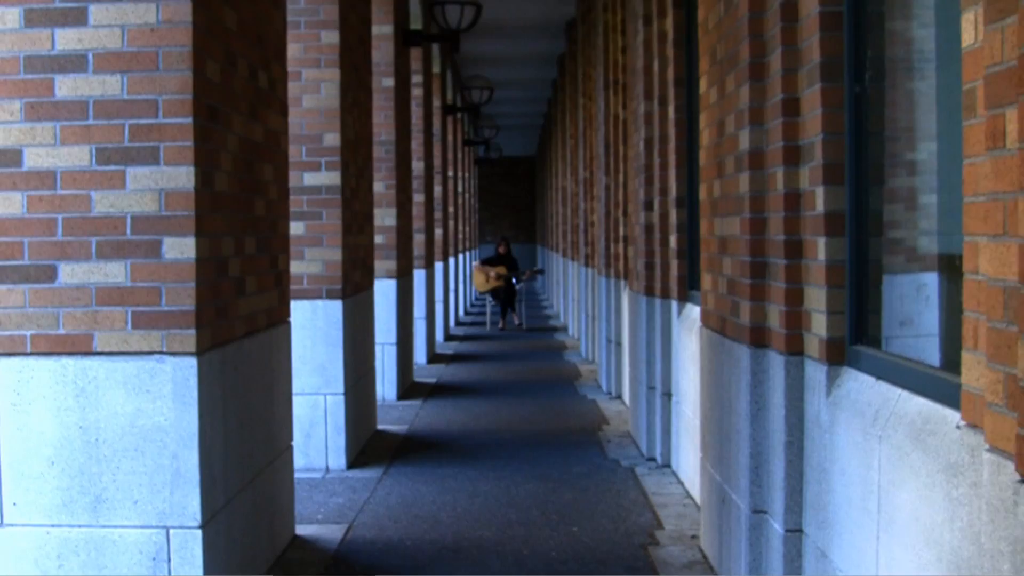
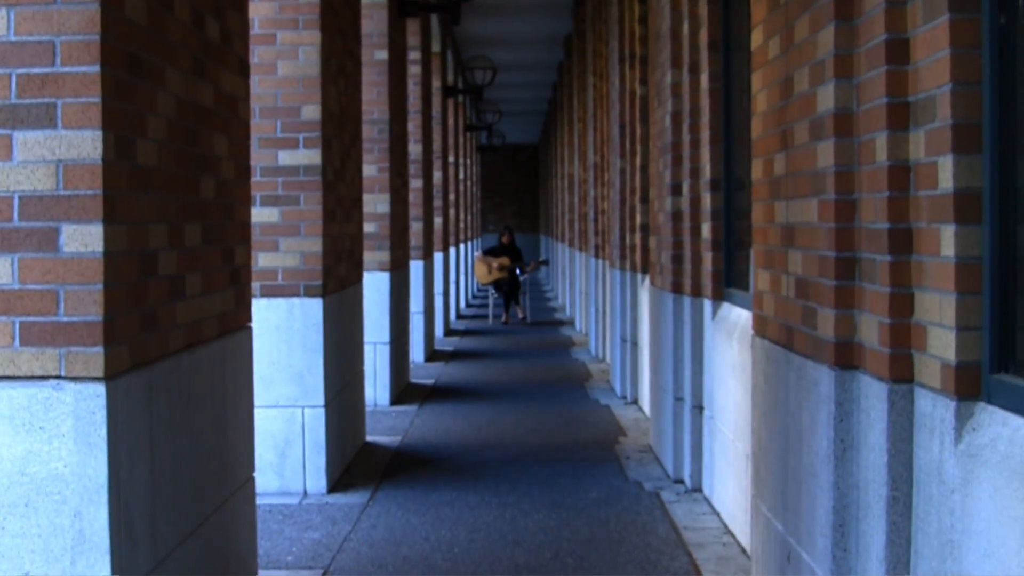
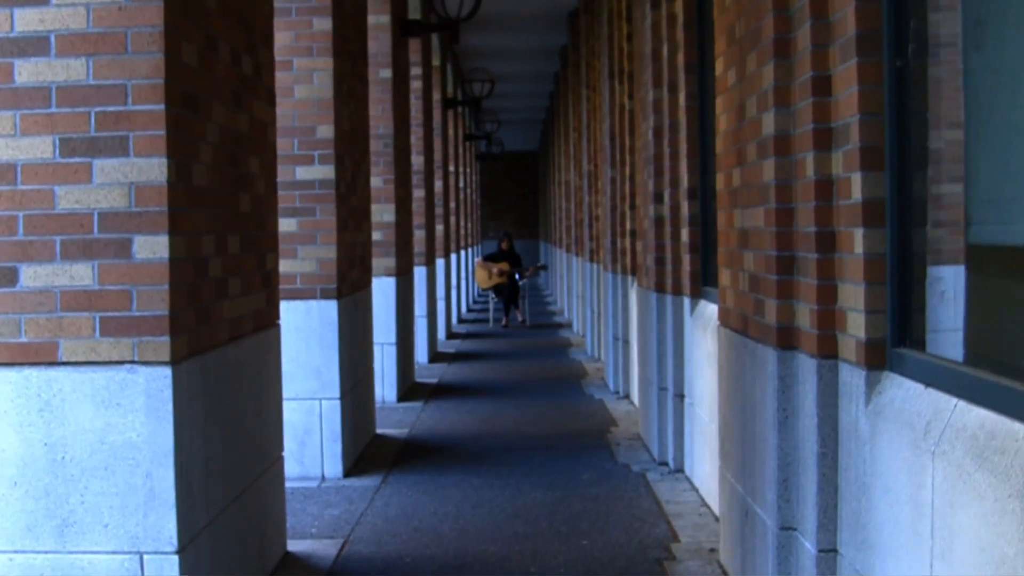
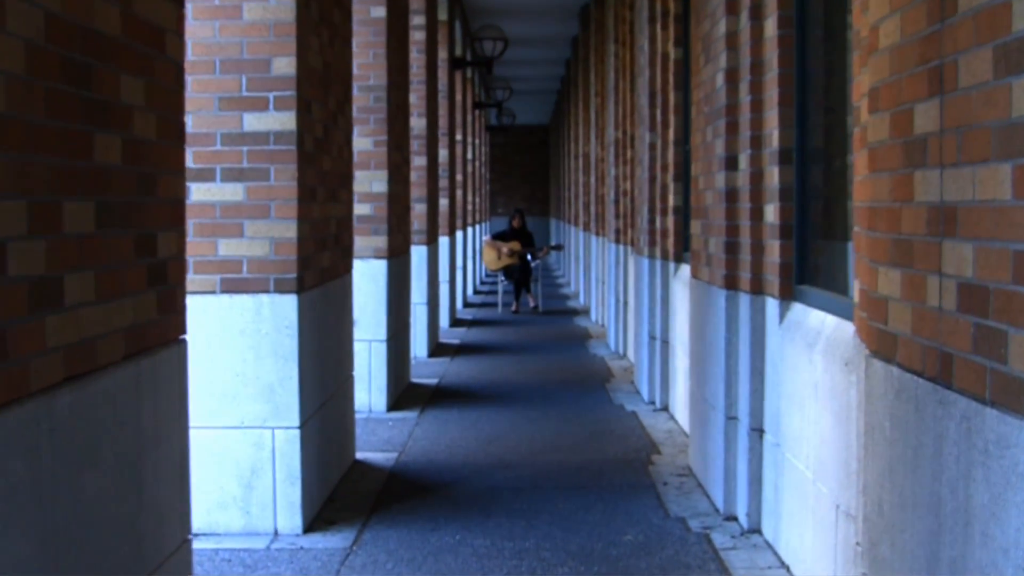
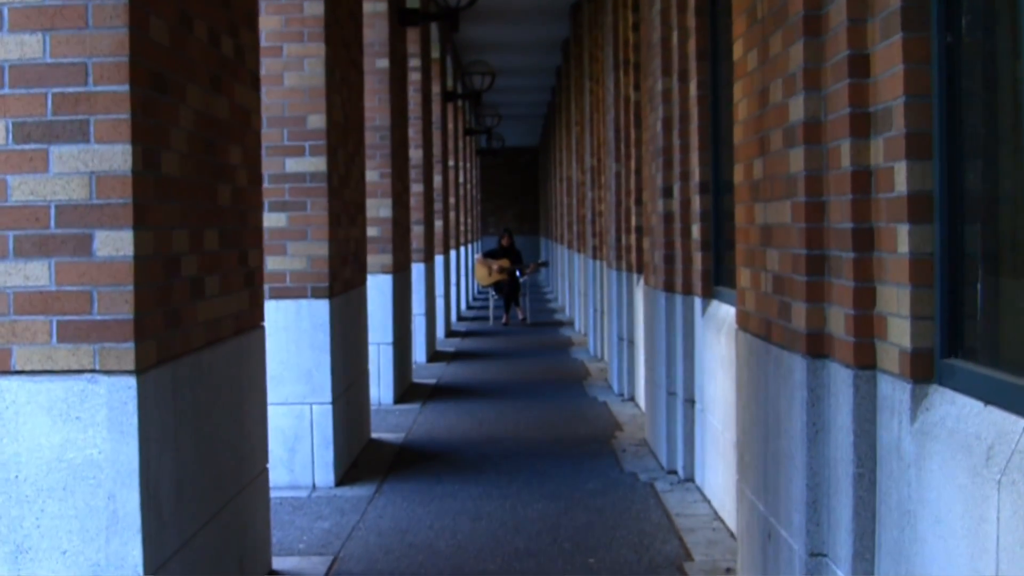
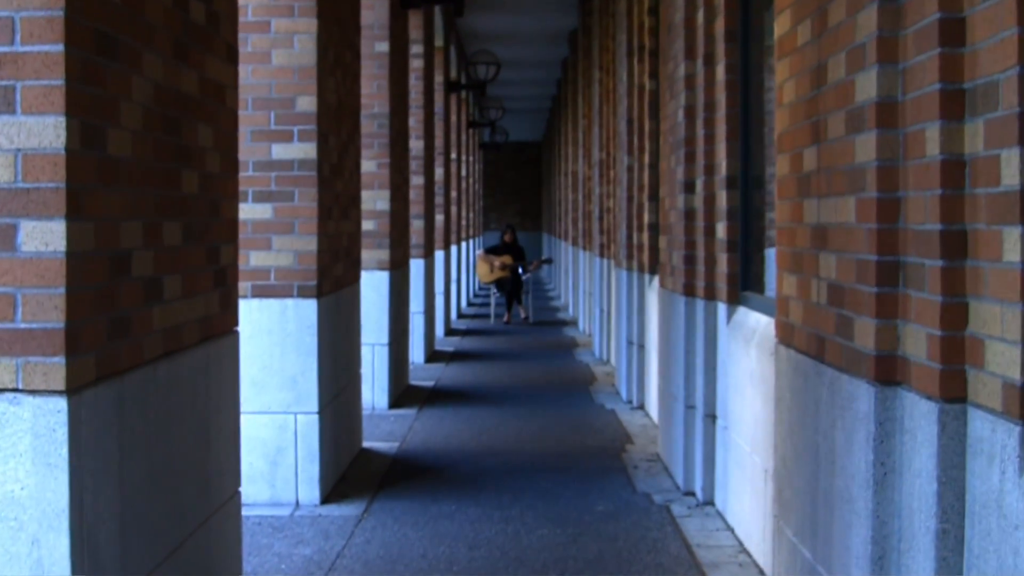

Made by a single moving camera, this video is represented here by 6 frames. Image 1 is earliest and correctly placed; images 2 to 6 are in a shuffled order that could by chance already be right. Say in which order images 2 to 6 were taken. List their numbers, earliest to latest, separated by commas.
3, 5, 2, 6, 4
